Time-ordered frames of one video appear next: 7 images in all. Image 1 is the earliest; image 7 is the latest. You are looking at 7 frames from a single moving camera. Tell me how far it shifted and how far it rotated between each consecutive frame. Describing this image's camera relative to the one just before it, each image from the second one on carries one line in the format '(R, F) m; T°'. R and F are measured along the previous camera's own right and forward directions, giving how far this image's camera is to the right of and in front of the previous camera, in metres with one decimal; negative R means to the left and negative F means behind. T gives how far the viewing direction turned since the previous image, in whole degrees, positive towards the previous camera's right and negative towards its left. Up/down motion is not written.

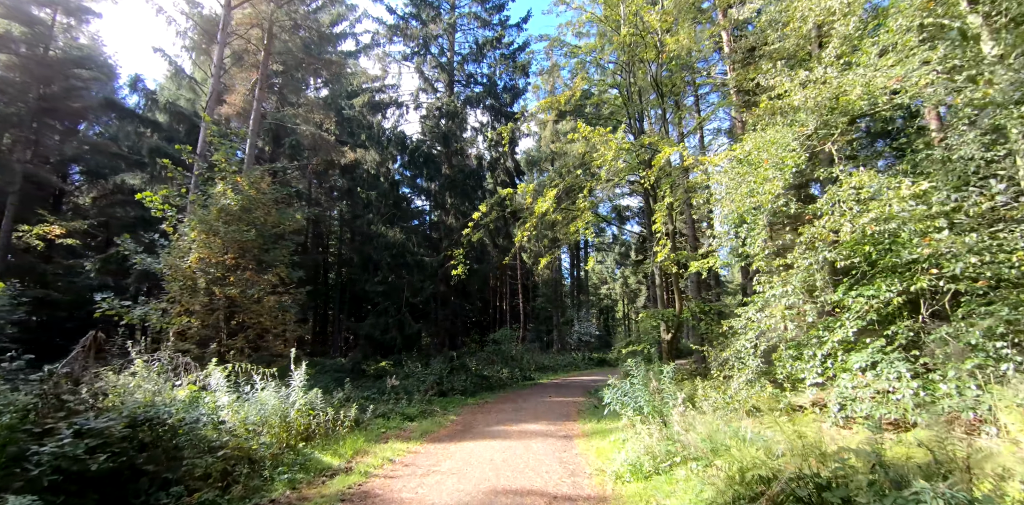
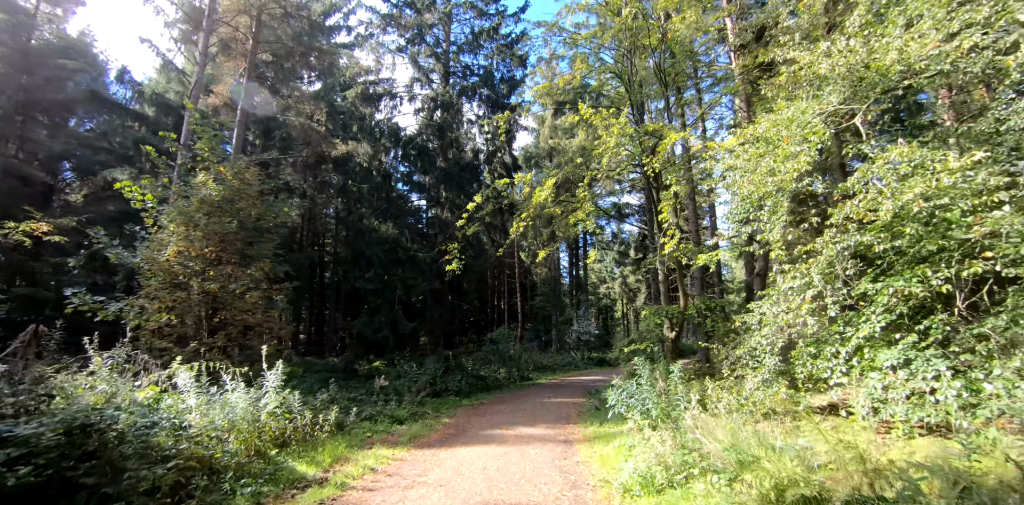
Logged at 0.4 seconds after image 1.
(0.0, +0.5) m; 0°
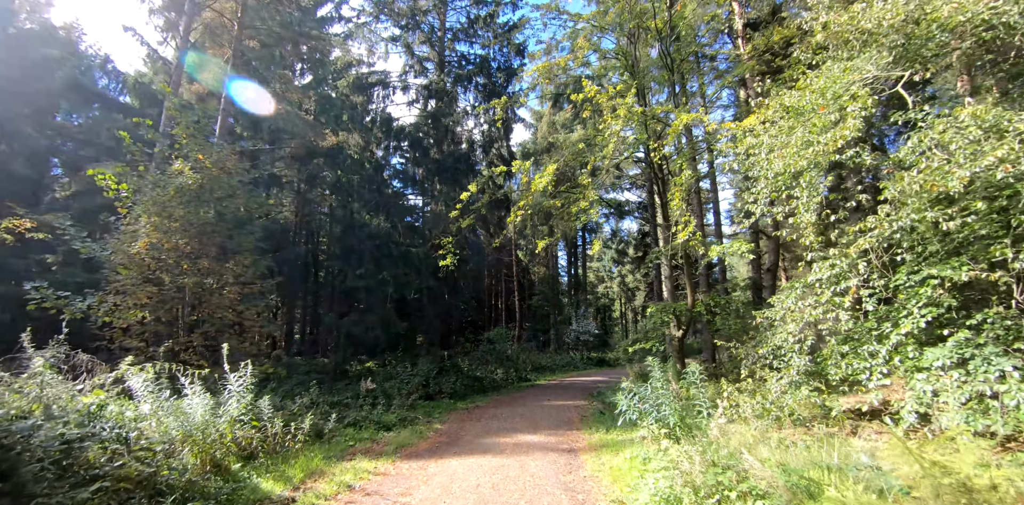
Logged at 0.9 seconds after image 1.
(0.0, +0.7) m; 0°
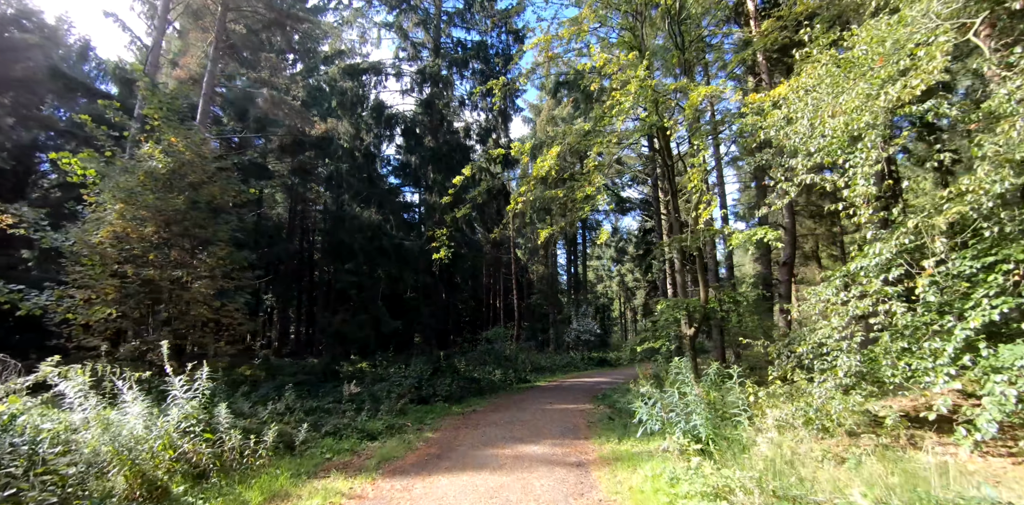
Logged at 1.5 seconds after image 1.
(0.0, +0.8) m; 0°
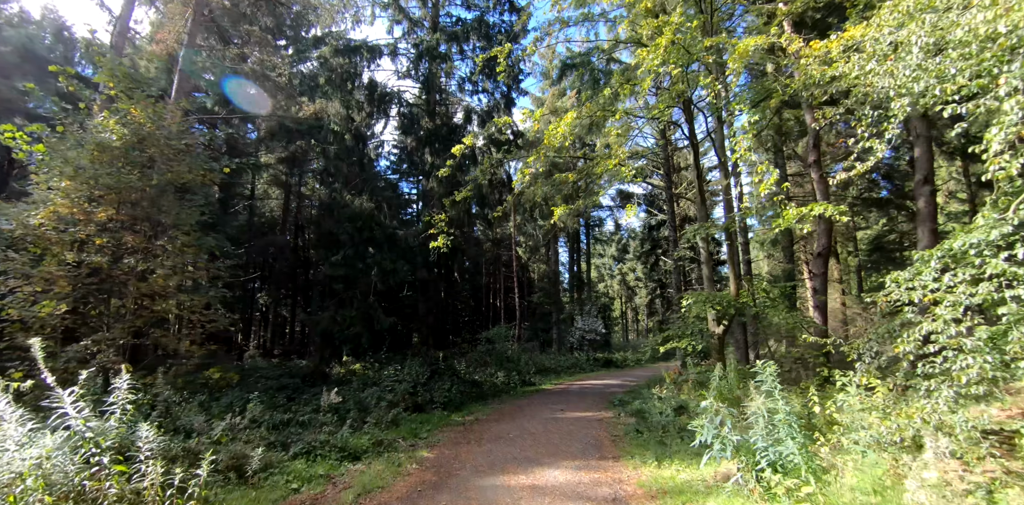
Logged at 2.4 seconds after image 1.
(-0.2, +1.2) m; 0°
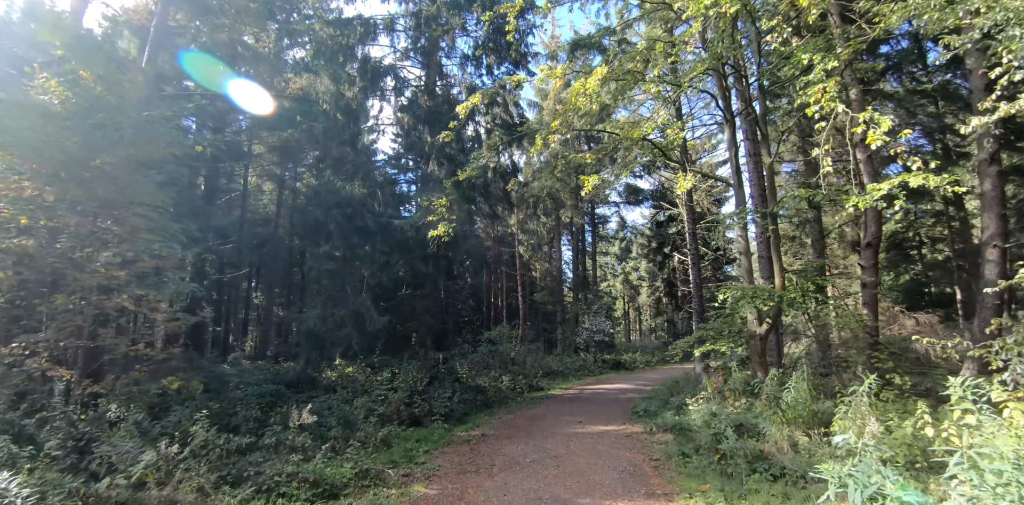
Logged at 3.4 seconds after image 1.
(-0.2, +1.2) m; 0°
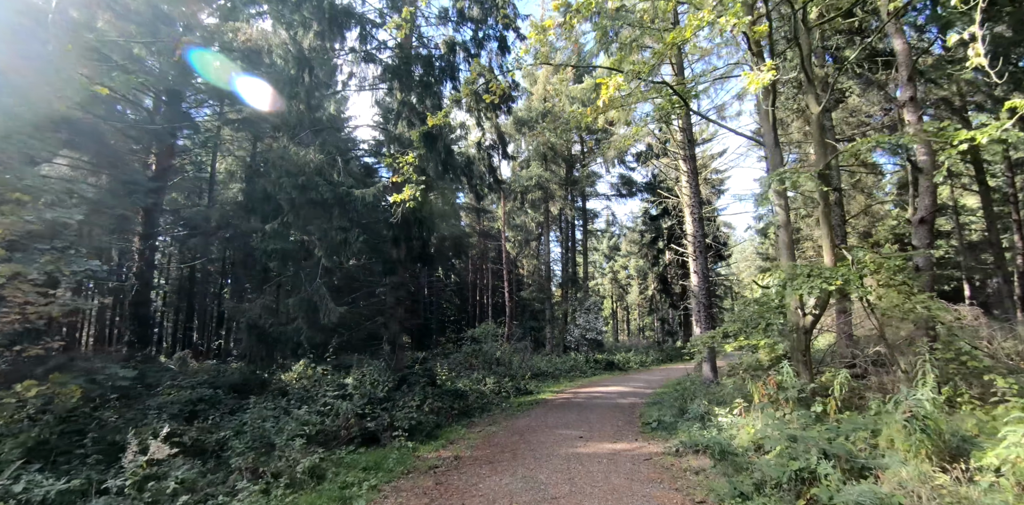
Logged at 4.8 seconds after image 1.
(0.0, +1.7) m; +2°
